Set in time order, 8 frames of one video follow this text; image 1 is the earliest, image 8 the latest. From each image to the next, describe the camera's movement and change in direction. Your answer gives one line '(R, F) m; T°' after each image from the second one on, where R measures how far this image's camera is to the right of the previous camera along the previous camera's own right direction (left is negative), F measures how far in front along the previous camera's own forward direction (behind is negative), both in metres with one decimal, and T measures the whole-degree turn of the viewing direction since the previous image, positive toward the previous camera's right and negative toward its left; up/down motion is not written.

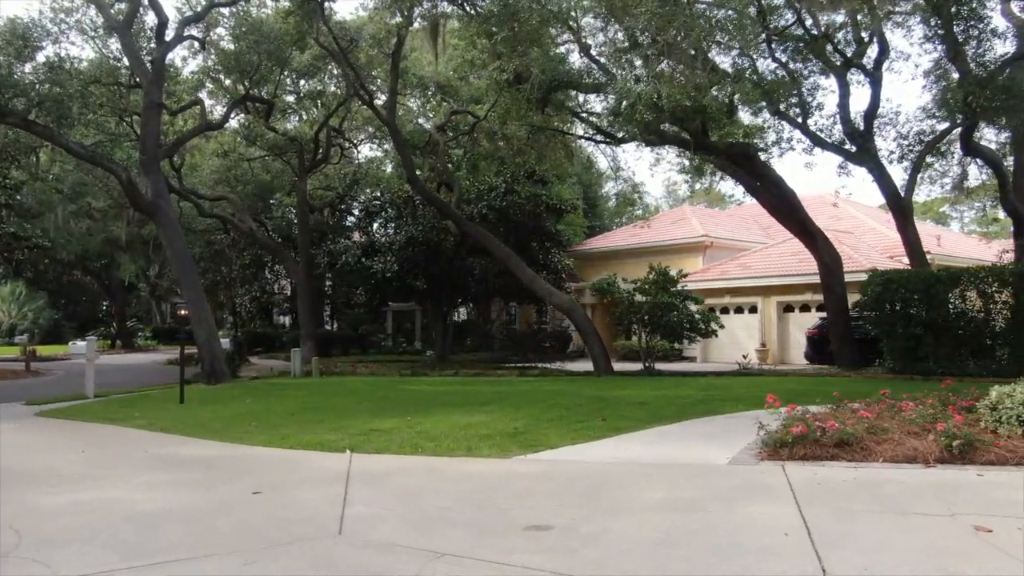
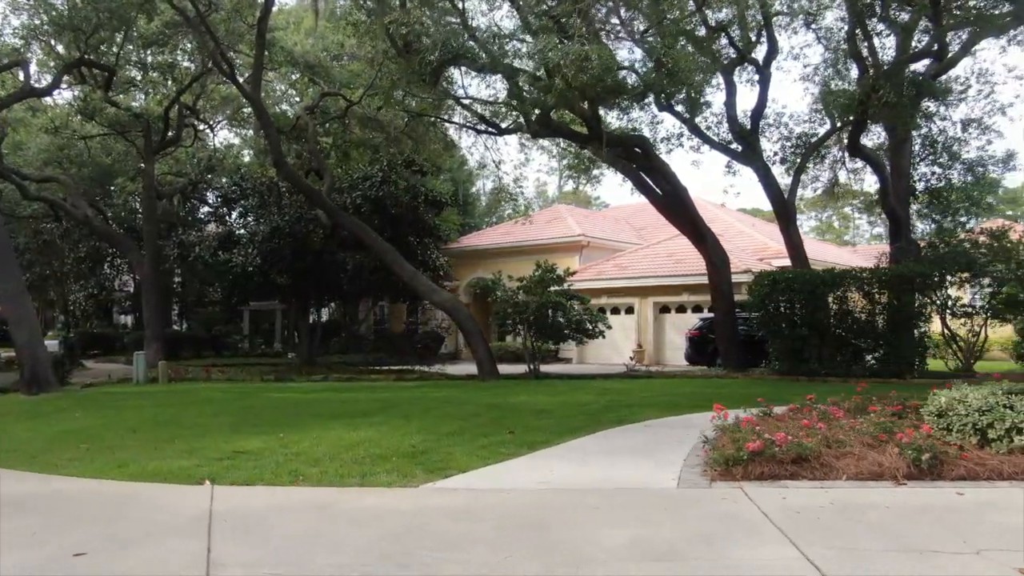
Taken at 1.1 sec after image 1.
(-0.4, +1.4) m; +10°
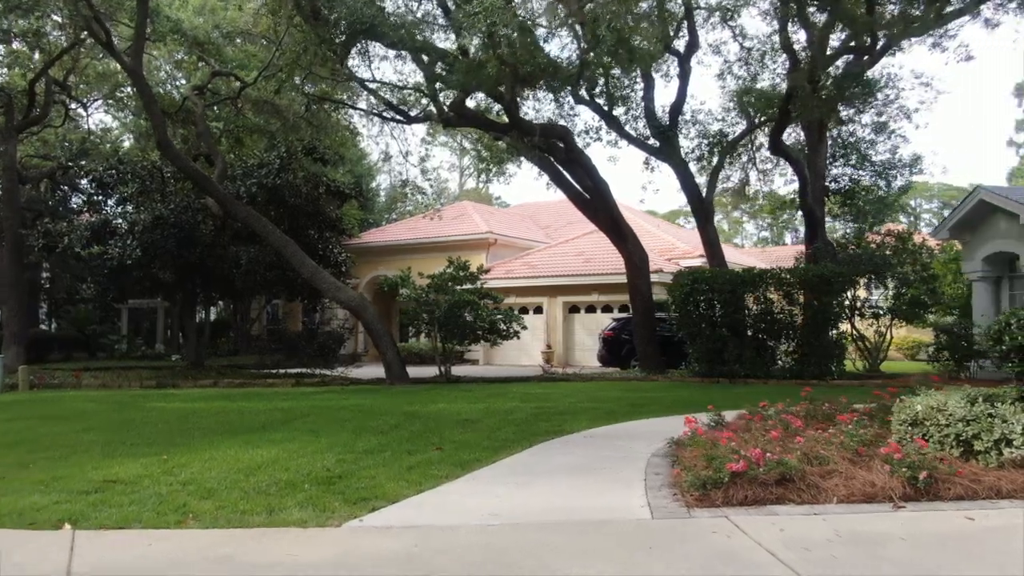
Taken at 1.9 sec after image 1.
(-0.3, +1.1) m; +7°
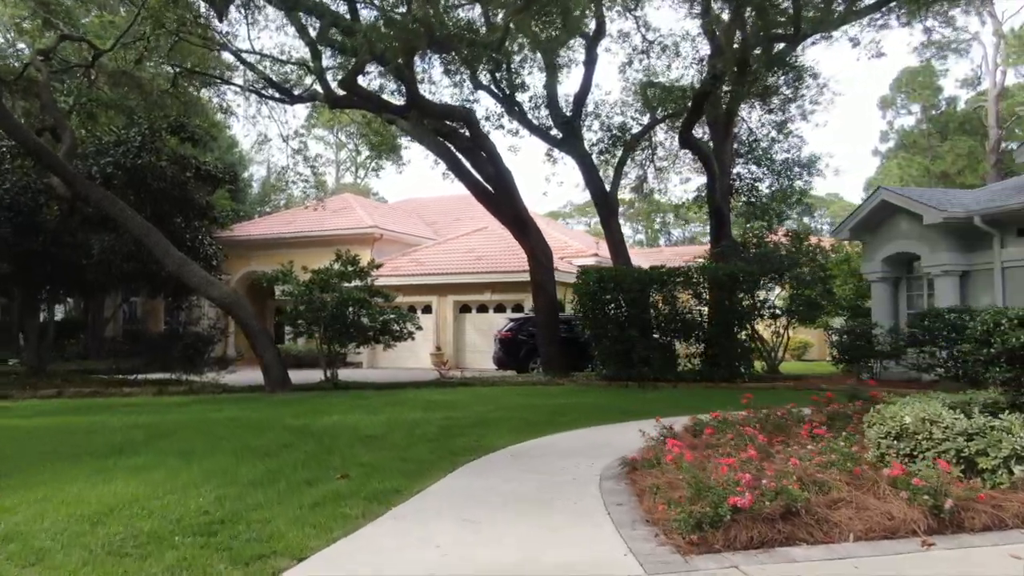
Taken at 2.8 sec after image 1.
(-0.4, +1.4) m; +9°
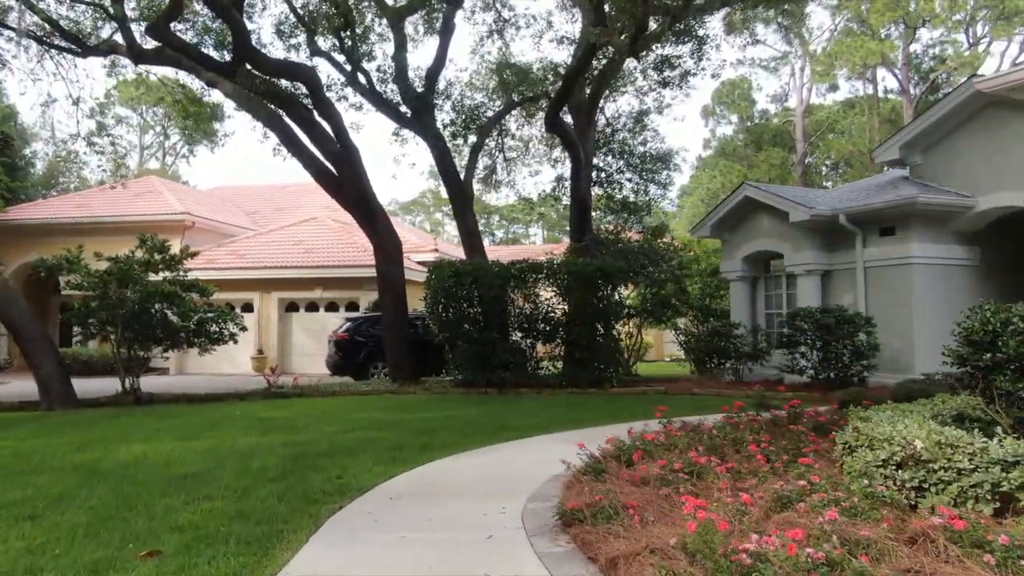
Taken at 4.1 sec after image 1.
(-0.5, +1.9) m; +13°
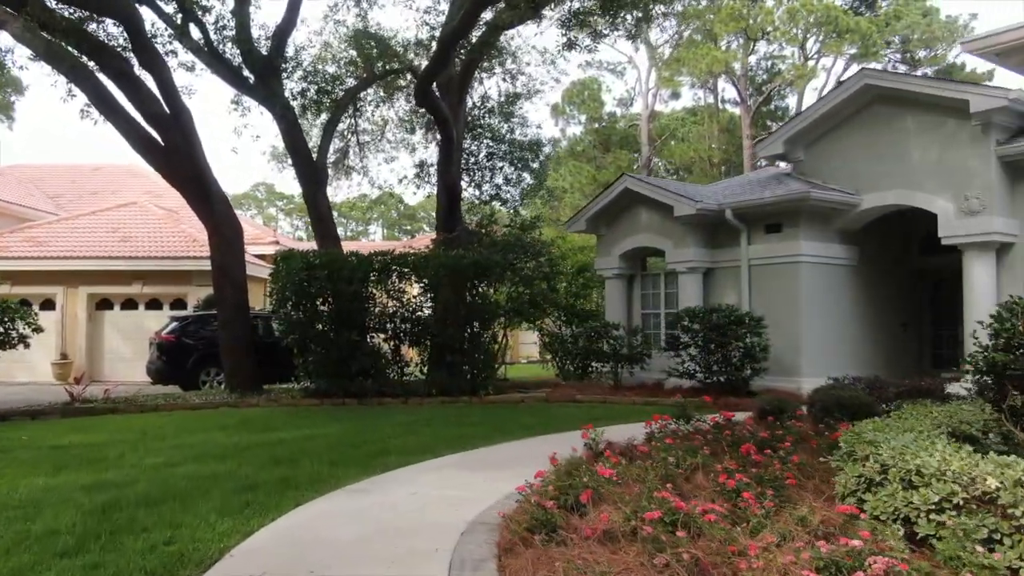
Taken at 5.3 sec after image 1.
(-0.4, +1.7) m; +11°
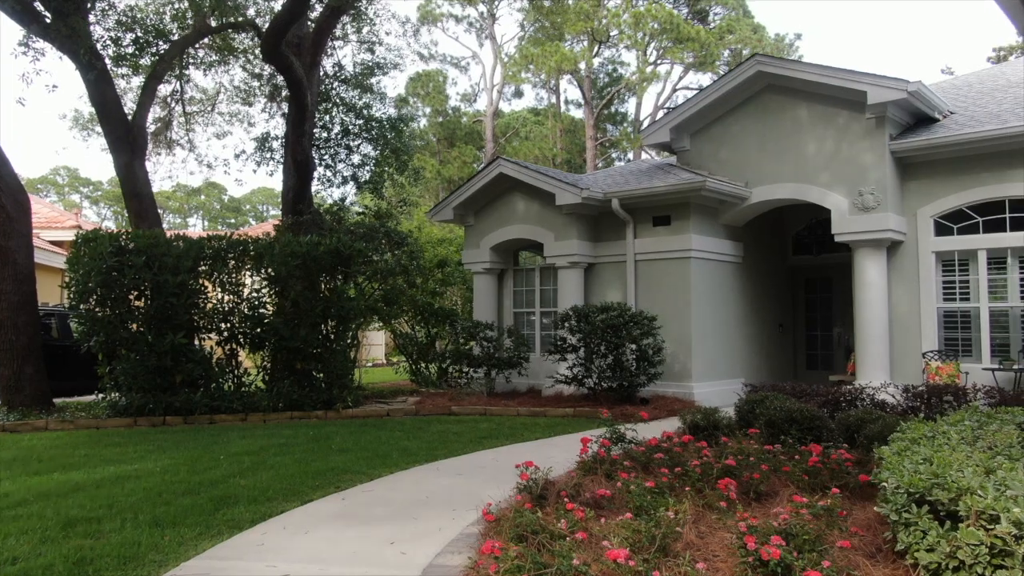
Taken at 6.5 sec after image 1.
(-0.5, +1.8) m; +12°
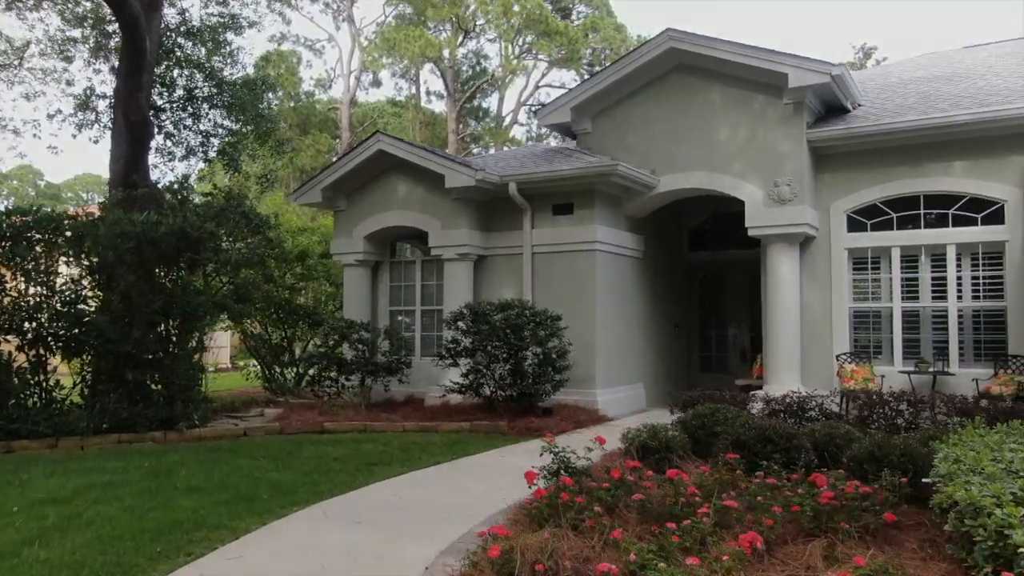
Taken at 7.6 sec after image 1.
(-0.5, +1.6) m; +11°
